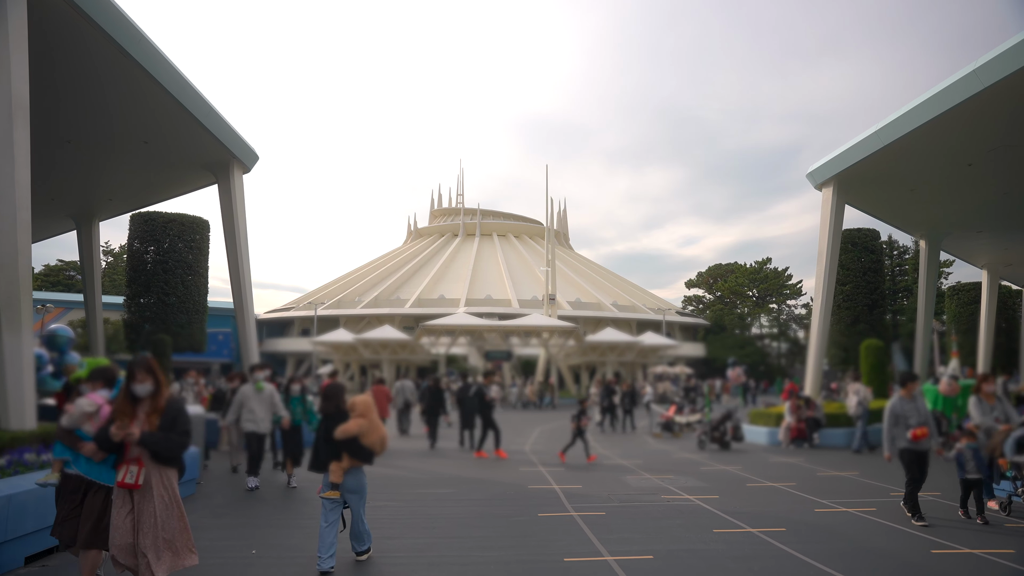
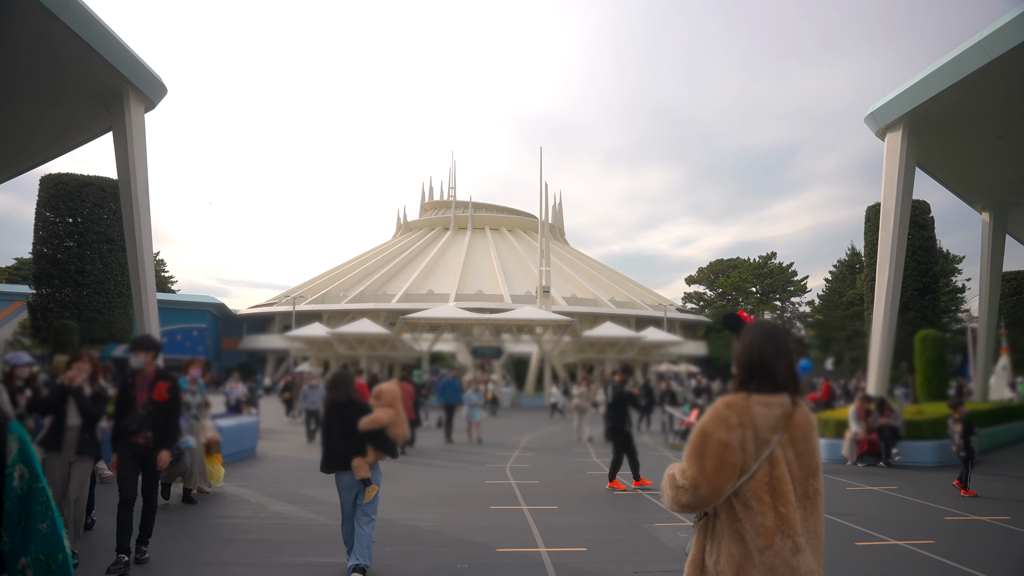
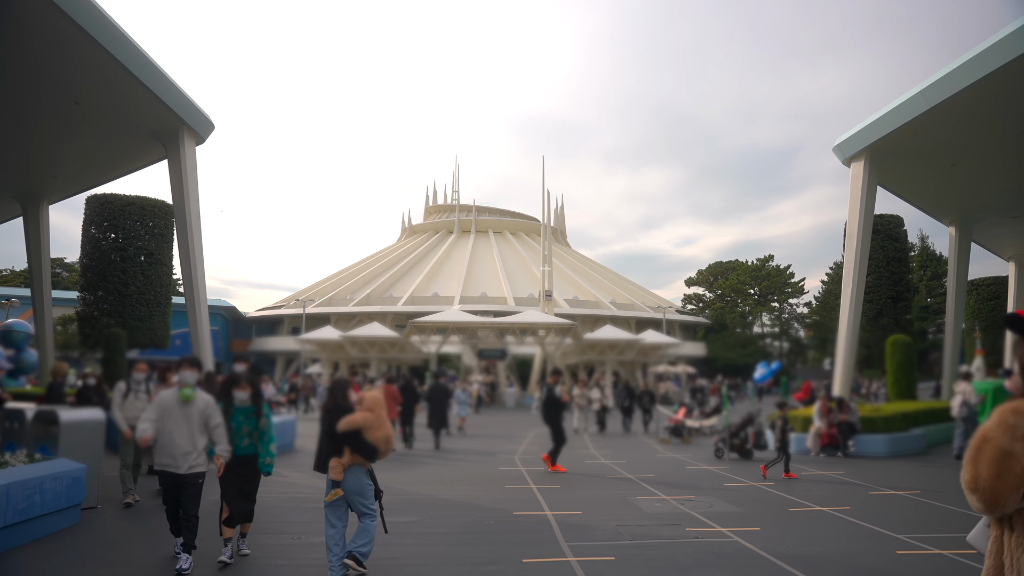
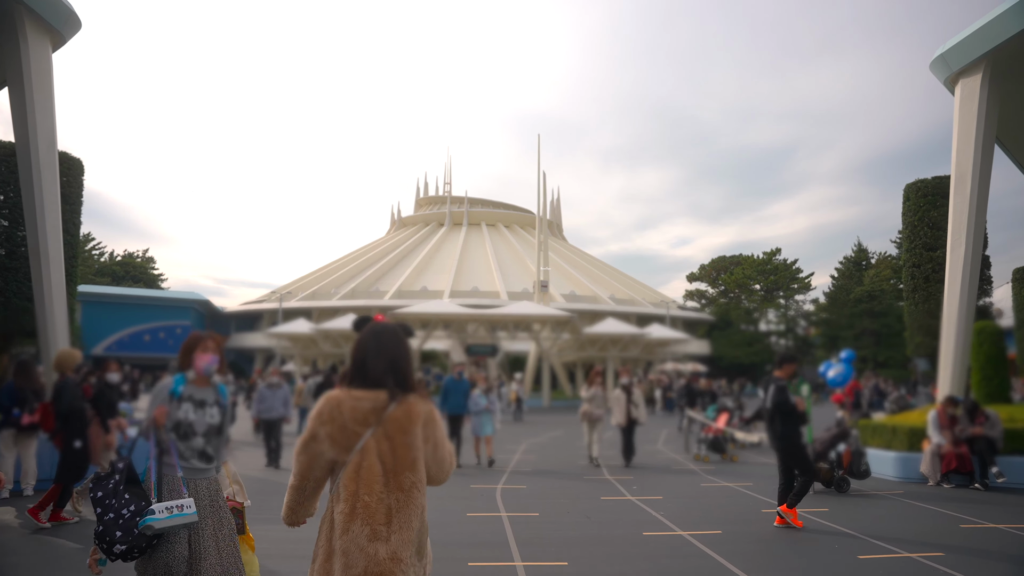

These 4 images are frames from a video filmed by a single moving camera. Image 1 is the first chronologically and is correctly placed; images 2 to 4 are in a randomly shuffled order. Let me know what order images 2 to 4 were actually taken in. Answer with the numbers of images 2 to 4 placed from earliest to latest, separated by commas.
3, 2, 4
